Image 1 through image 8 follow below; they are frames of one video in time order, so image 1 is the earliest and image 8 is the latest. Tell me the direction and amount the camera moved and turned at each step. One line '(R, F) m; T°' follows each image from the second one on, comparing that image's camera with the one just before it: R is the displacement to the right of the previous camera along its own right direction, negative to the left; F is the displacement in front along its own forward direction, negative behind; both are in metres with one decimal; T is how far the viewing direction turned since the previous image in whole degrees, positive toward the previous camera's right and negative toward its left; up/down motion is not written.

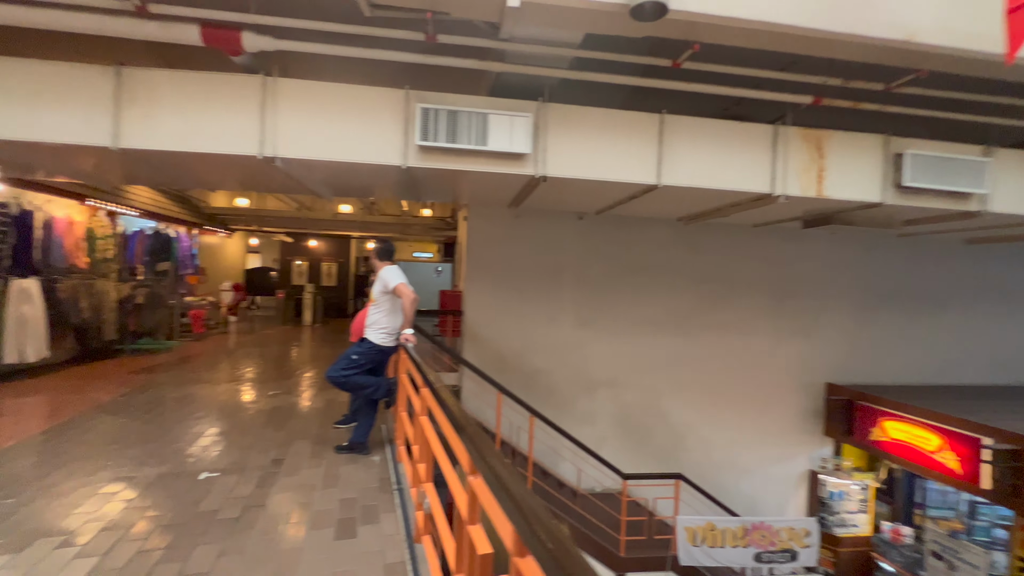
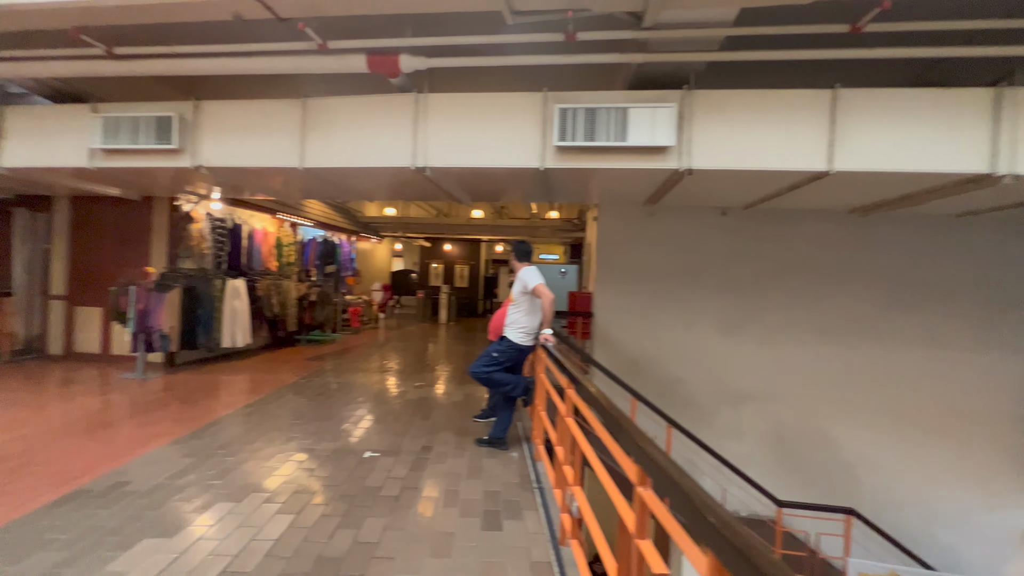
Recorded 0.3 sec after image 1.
(-0.1, 0.0) m; -15°
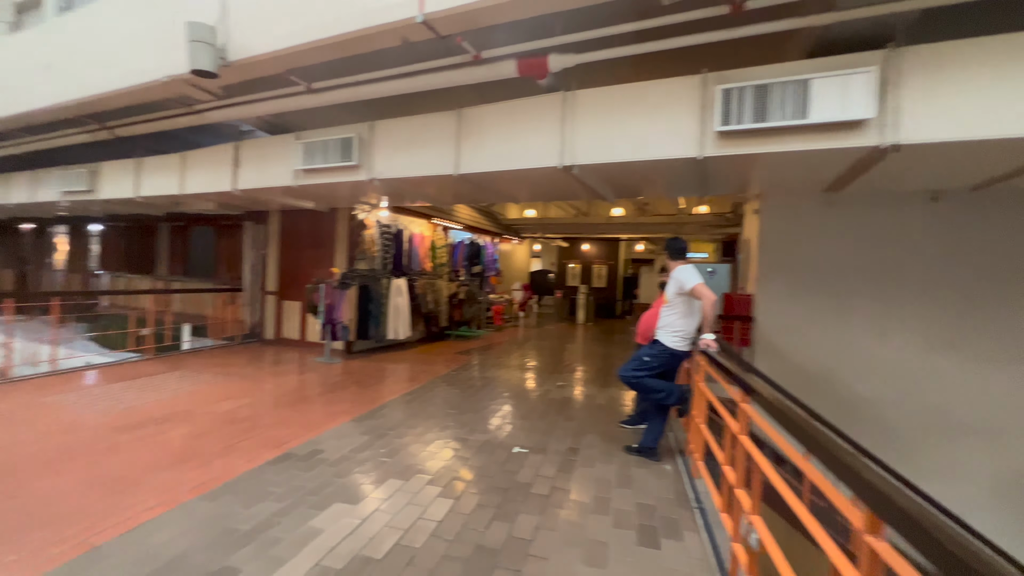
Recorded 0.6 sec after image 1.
(-0.1, +0.1) m; -17°
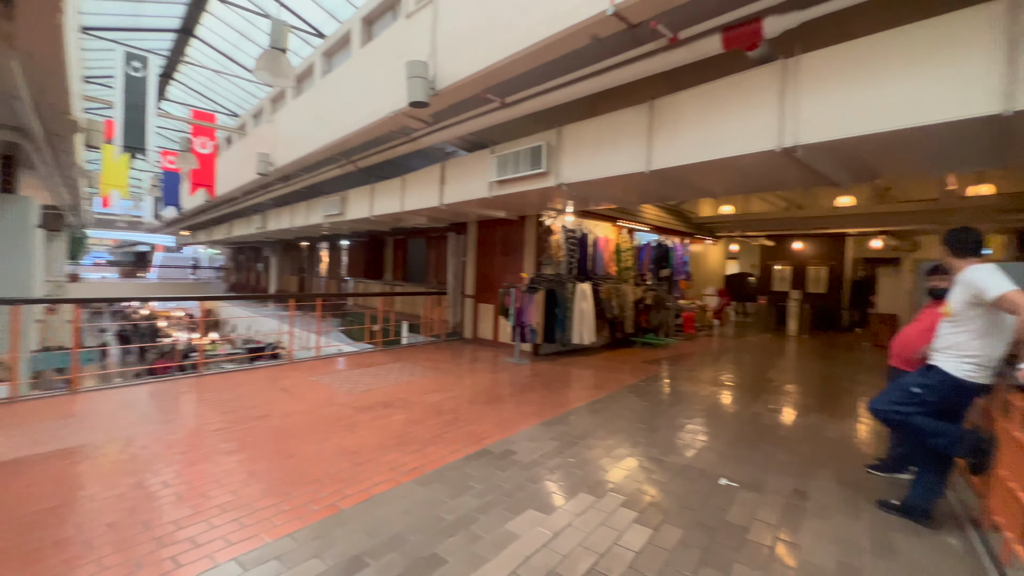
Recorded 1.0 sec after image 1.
(-0.1, +0.1) m; -22°
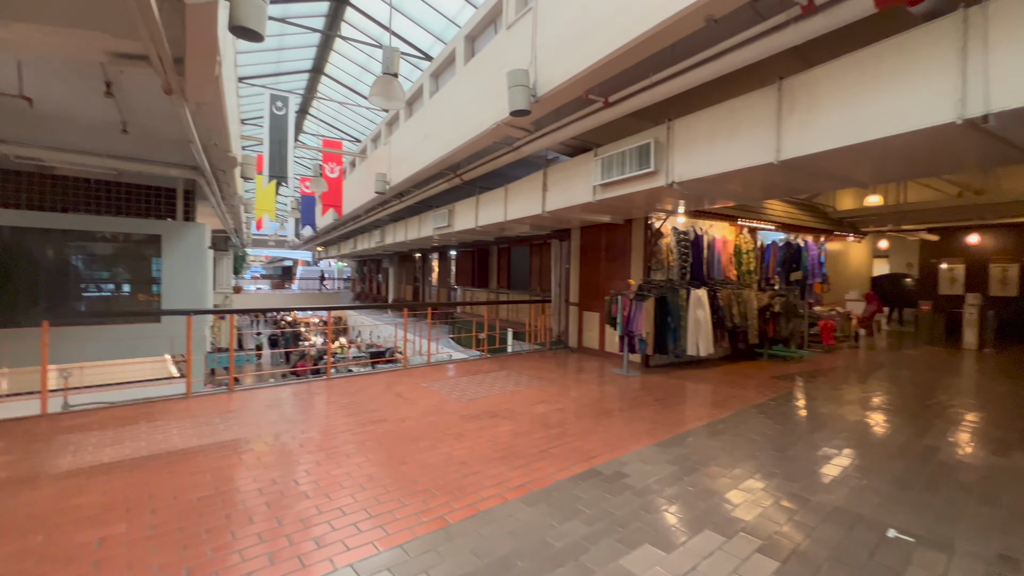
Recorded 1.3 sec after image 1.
(0.0, +0.1) m; -13°
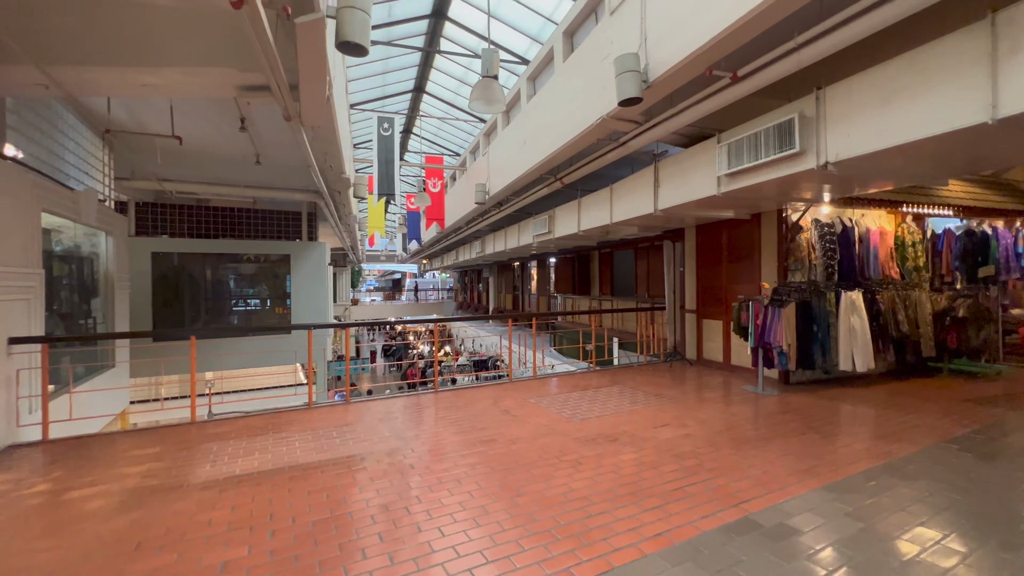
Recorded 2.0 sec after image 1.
(-0.1, +0.3) m; -12°
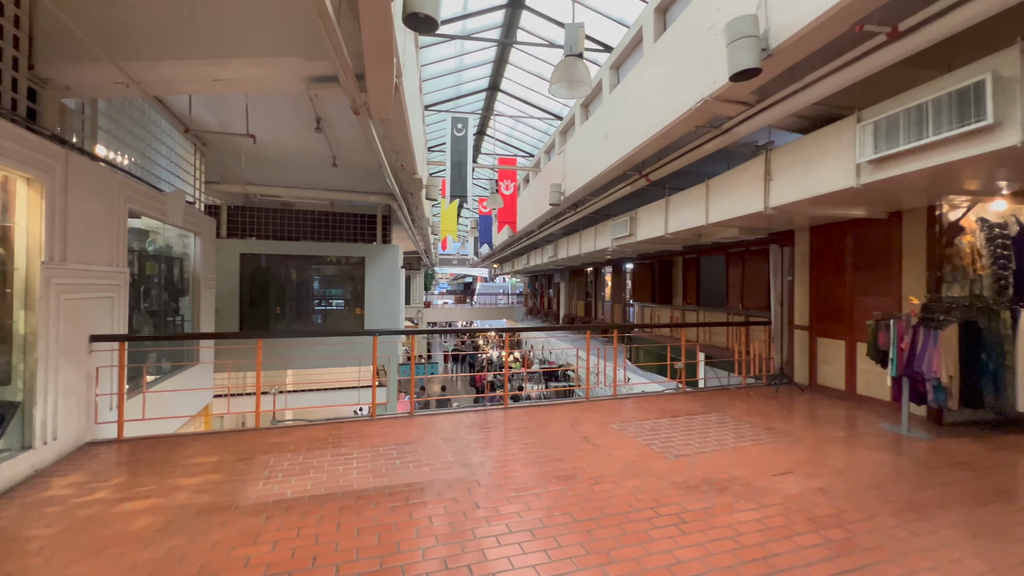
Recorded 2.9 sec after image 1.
(-0.1, +0.5) m; -9°
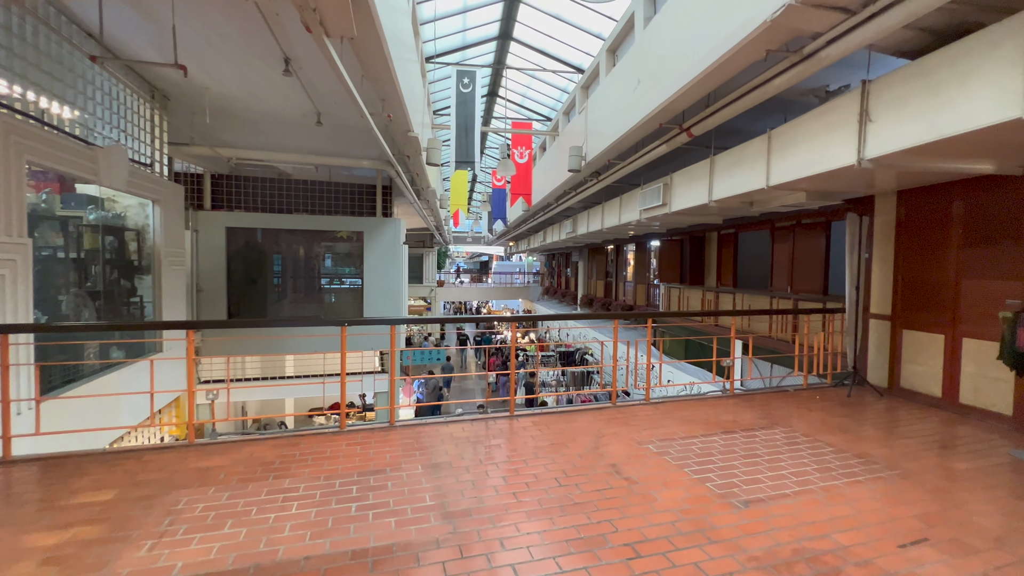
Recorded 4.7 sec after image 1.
(+0.1, +1.0) m; -2°
